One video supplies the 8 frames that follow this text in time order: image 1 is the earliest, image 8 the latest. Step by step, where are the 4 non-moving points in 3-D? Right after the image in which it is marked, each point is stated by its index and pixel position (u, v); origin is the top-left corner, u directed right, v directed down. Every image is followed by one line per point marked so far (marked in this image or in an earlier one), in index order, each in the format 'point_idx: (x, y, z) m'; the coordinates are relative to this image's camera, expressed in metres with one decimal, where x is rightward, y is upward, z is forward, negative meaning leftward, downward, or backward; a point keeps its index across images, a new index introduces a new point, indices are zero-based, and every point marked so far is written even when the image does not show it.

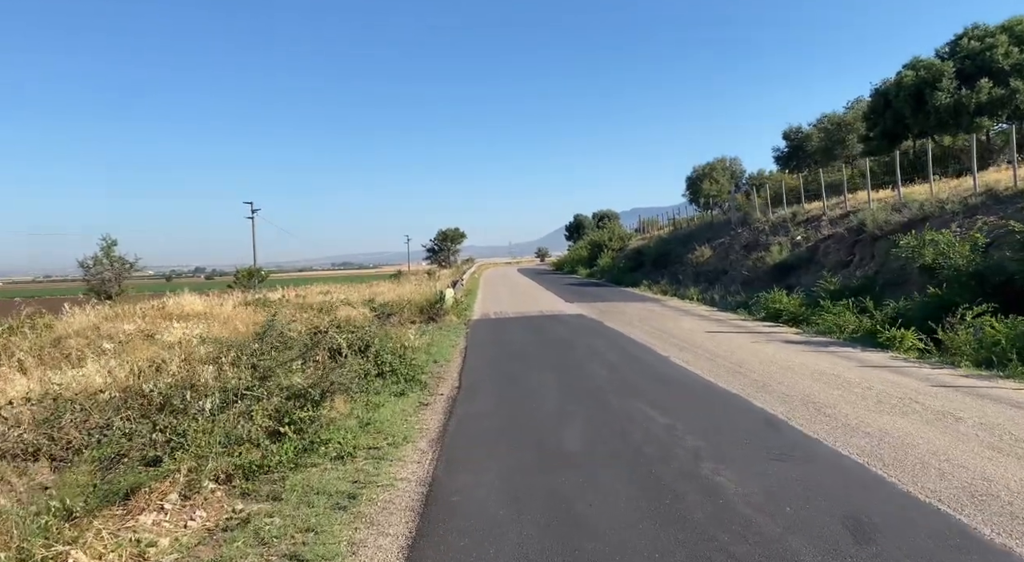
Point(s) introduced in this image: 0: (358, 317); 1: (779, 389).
0: (-3.9, -1.0, +17.3) m
1: (+3.3, -1.3, +8.4) m
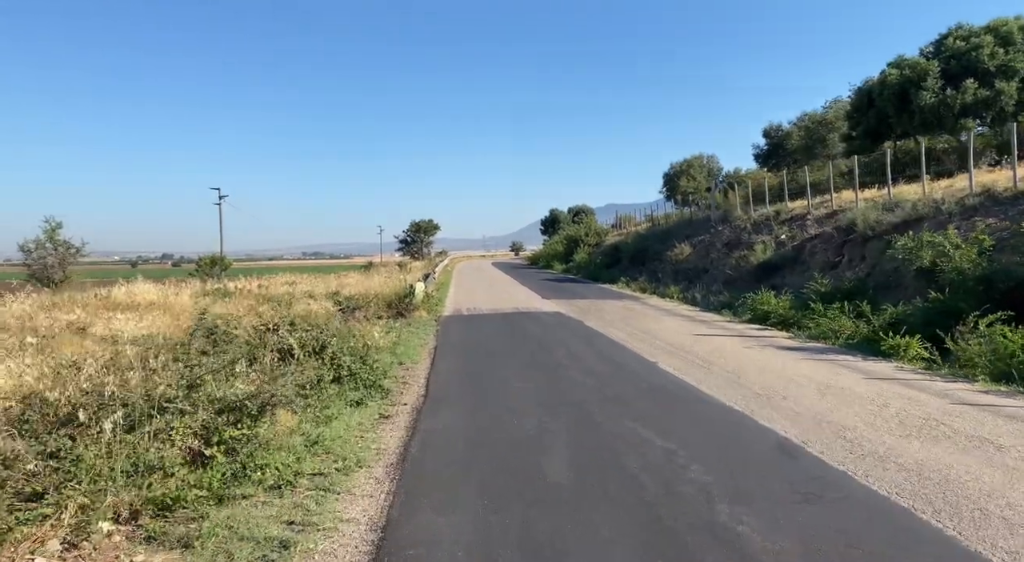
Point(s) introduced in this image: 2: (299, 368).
0: (-4.5, -0.7, +16.1) m
1: (+3.0, -1.3, +7.5) m
2: (-2.6, -1.1, +8.4) m
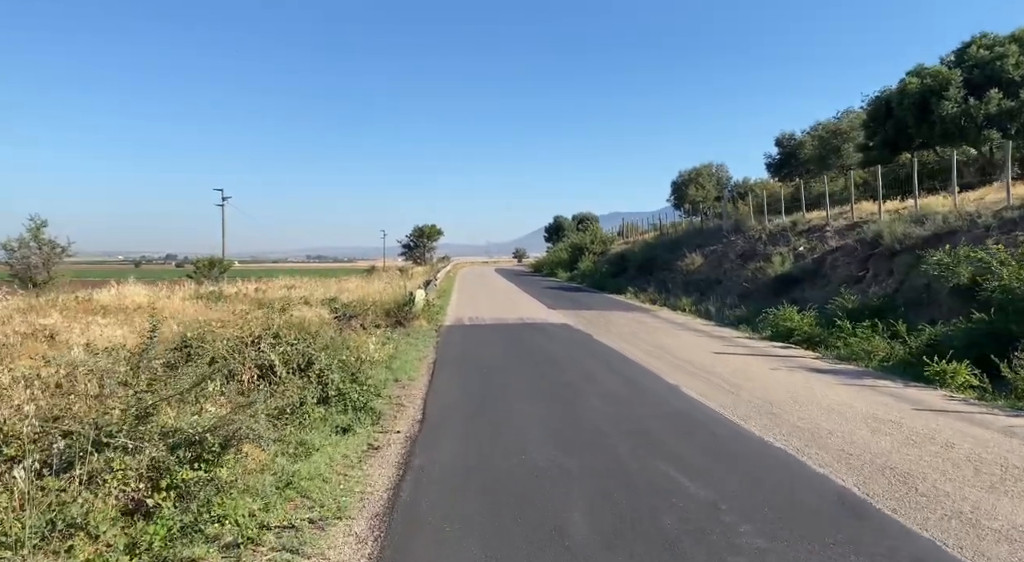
0: (-4.4, -0.9, +15.2) m
1: (+3.1, -1.5, +6.5) m
2: (-2.5, -1.2, +7.4) m
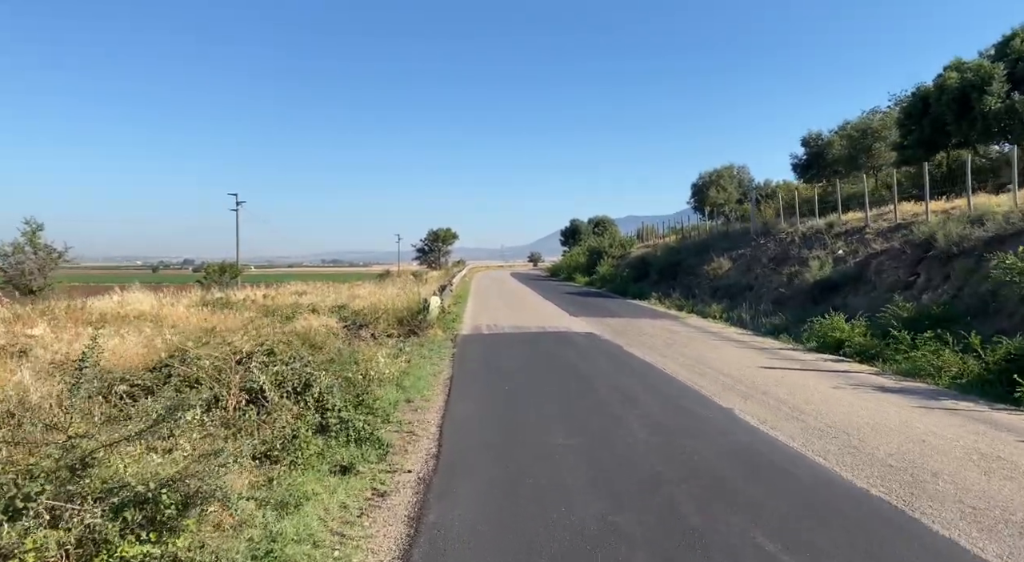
0: (-3.9, -1.0, +14.1) m
1: (+3.3, -1.6, +5.3) m
2: (-2.2, -1.2, +6.3) m
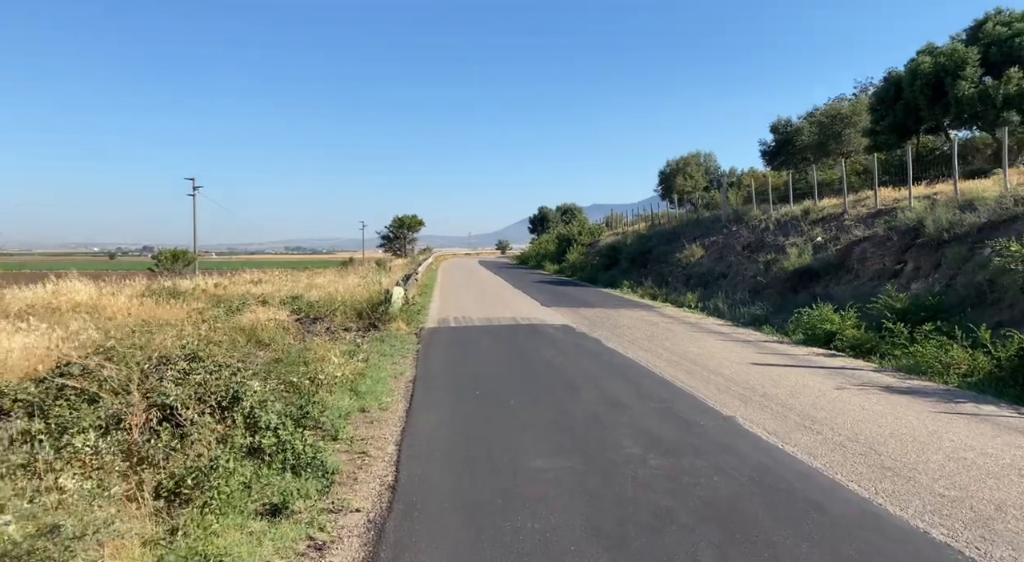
0: (-4.5, -0.8, +12.8) m
1: (+3.2, -1.6, +4.3) m
2: (-2.4, -1.2, +5.0) m
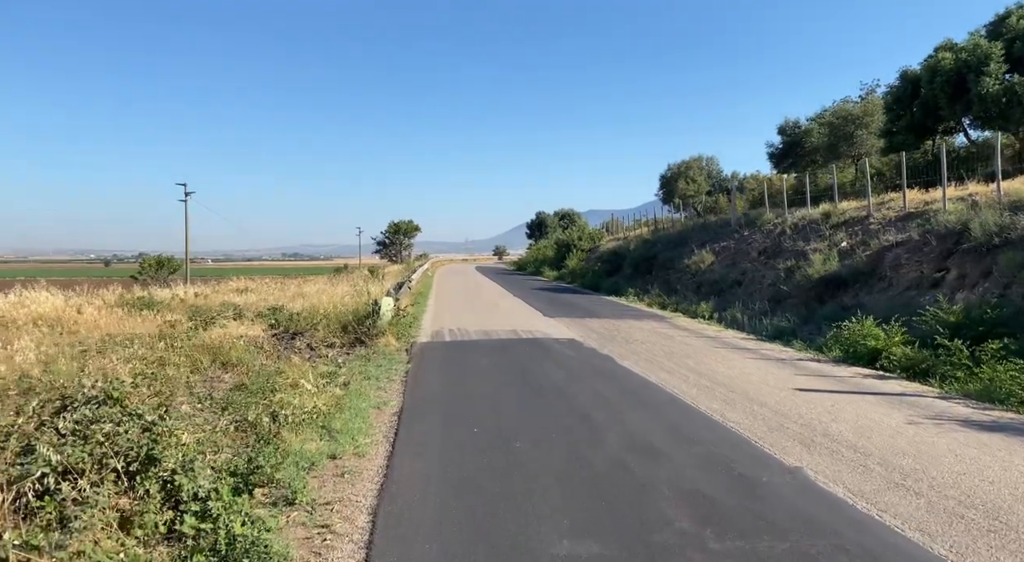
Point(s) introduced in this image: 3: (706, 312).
0: (-4.5, -1.0, +11.2) m
1: (+3.3, -1.7, +2.8) m
2: (-2.3, -1.3, +3.5) m
3: (+5.4, -0.8, +19.1) m
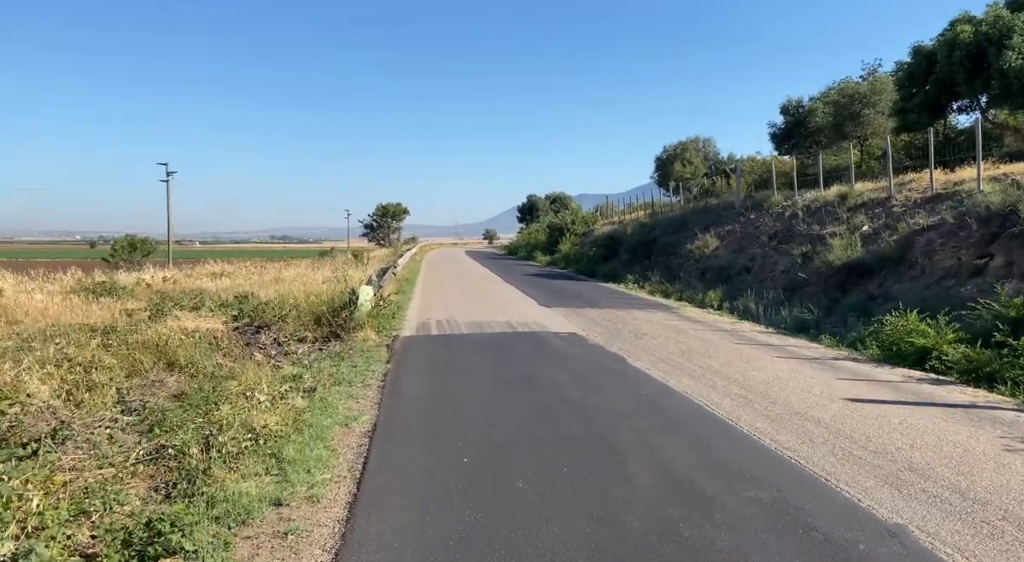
0: (-4.5, -0.8, +9.7) m
1: (+3.3, -1.7, +1.4) m
2: (-2.3, -1.3, +2.0) m
3: (+5.2, -0.5, +17.7) m
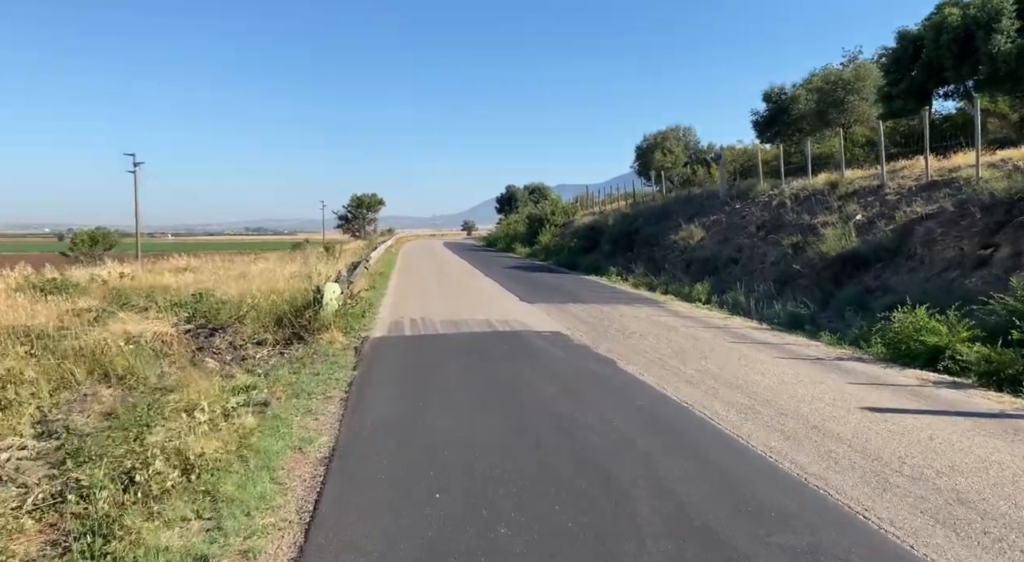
0: (-4.8, -0.8, +8.7) m
1: (+3.3, -1.7, +0.6) m
2: (-2.3, -1.4, +1.1) m
3: (+4.7, -0.3, +17.0) m
